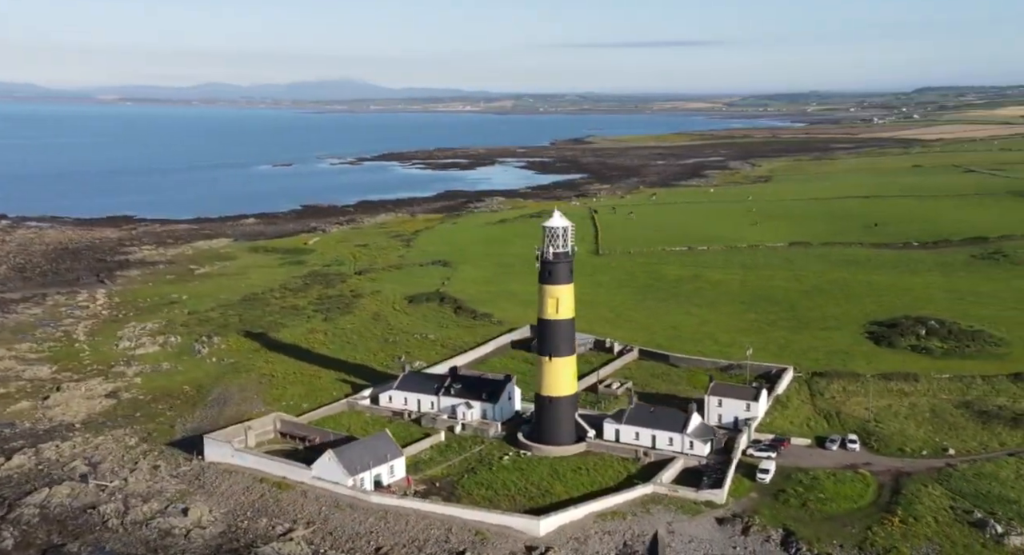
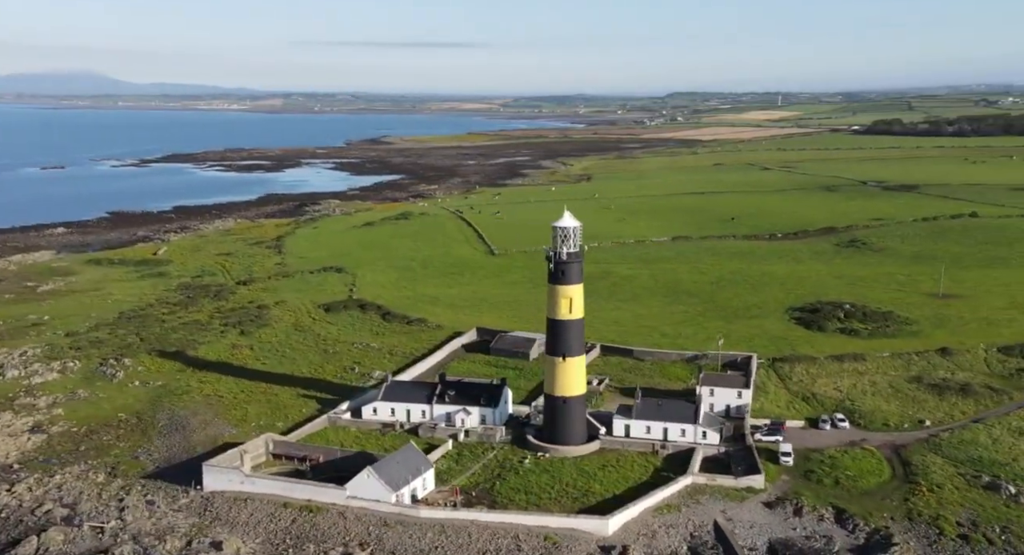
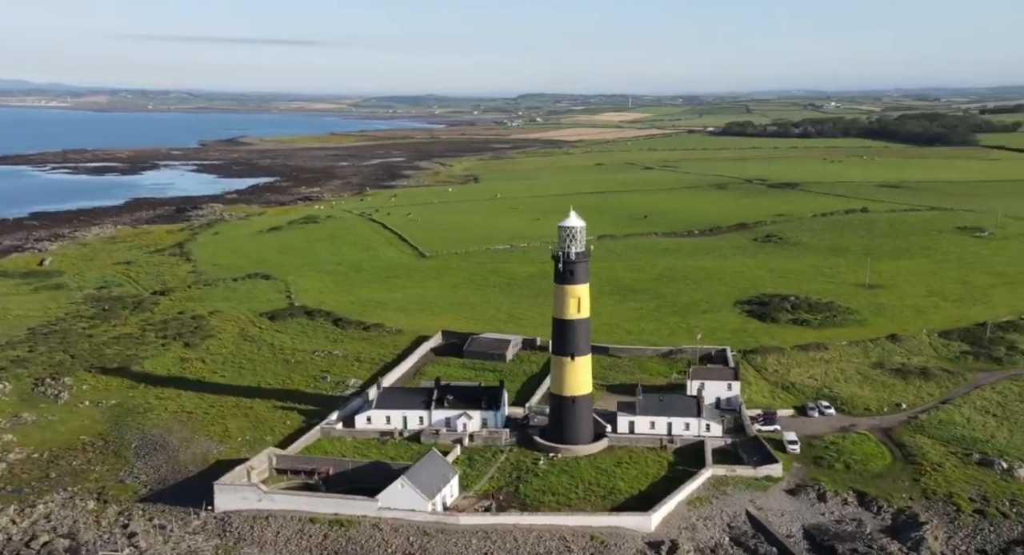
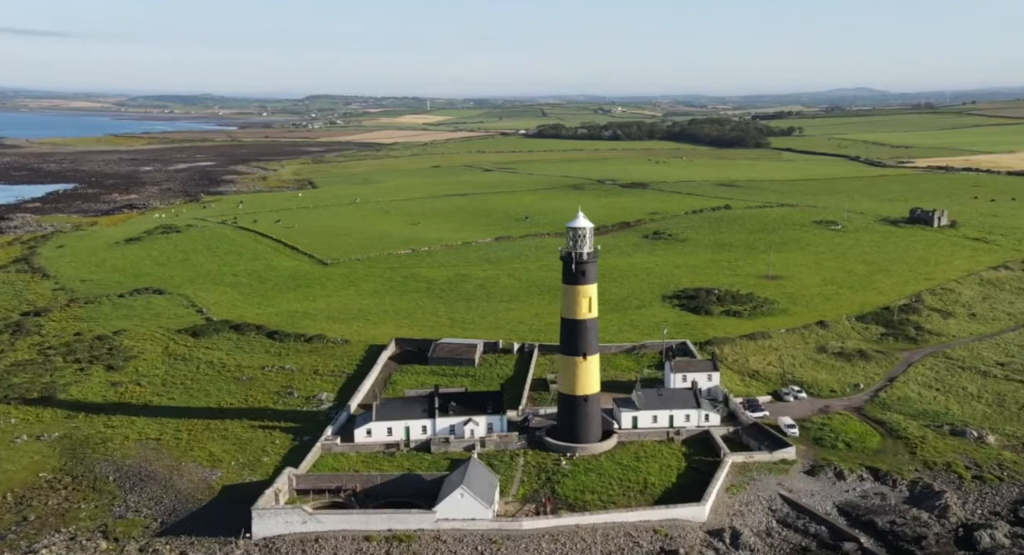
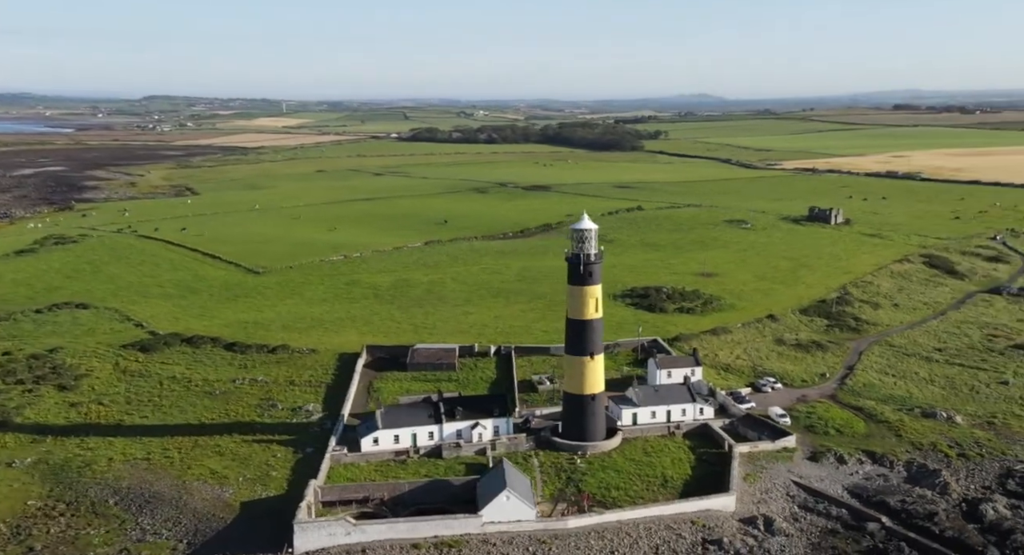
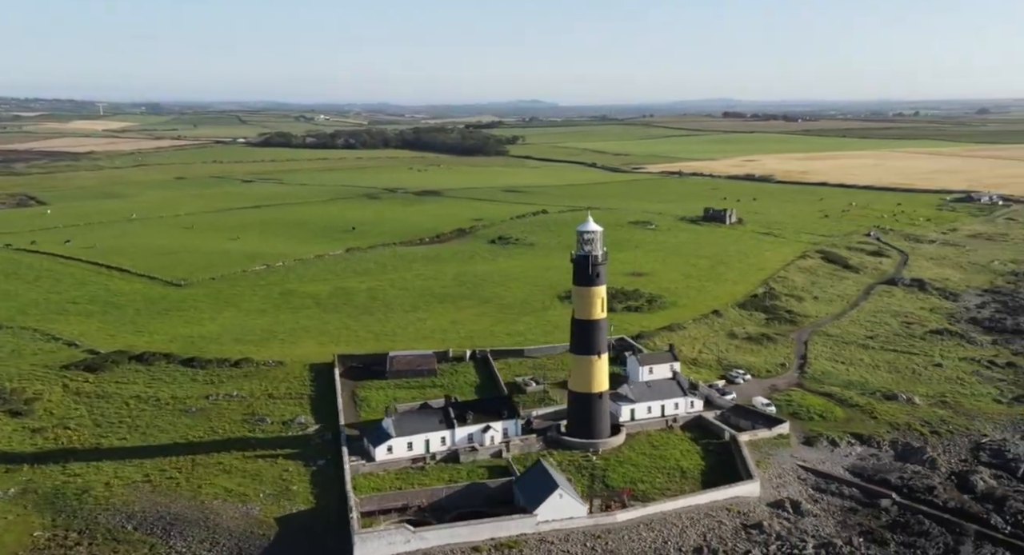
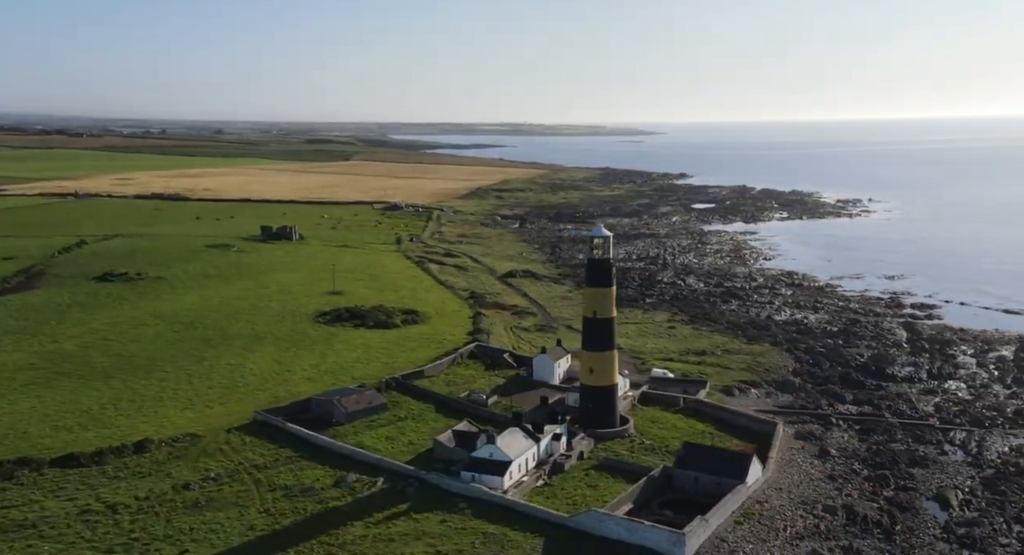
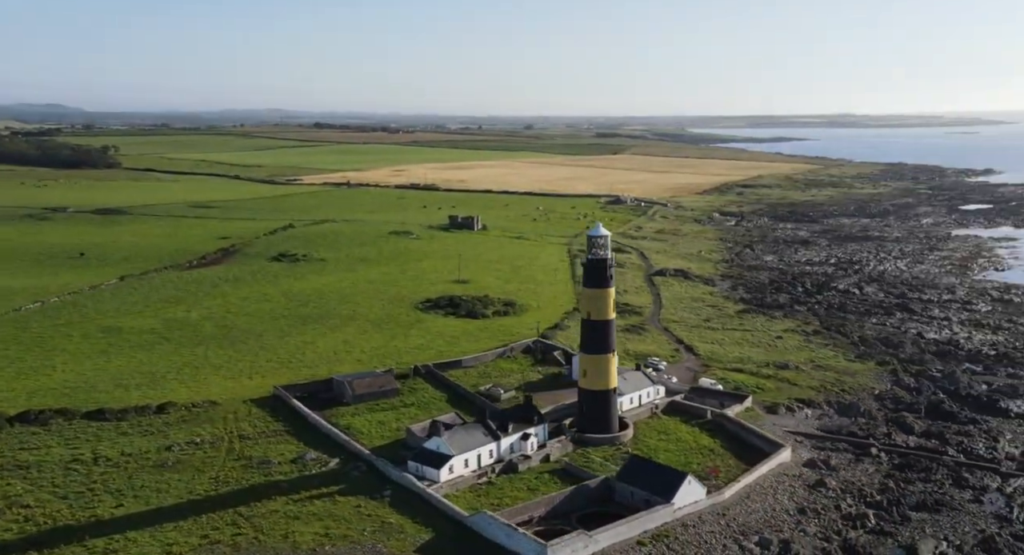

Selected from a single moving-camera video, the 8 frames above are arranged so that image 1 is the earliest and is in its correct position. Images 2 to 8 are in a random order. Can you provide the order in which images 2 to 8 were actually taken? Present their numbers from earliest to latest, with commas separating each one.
2, 3, 4, 5, 6, 8, 7
